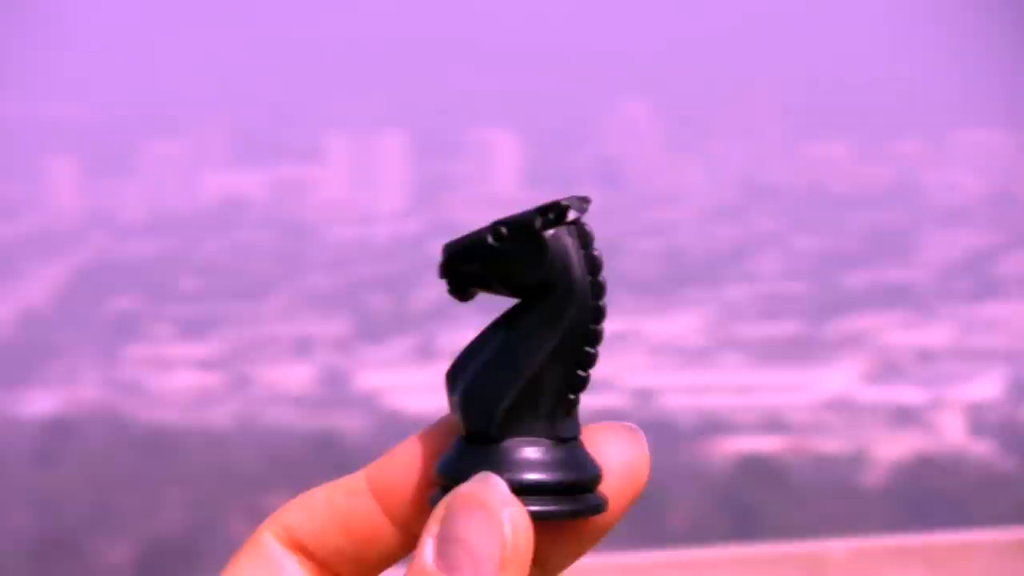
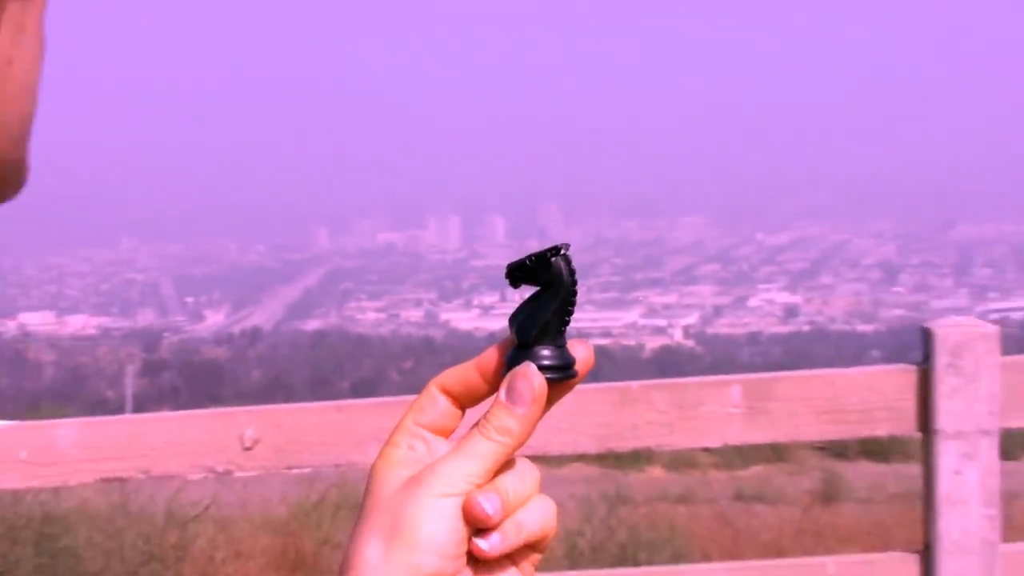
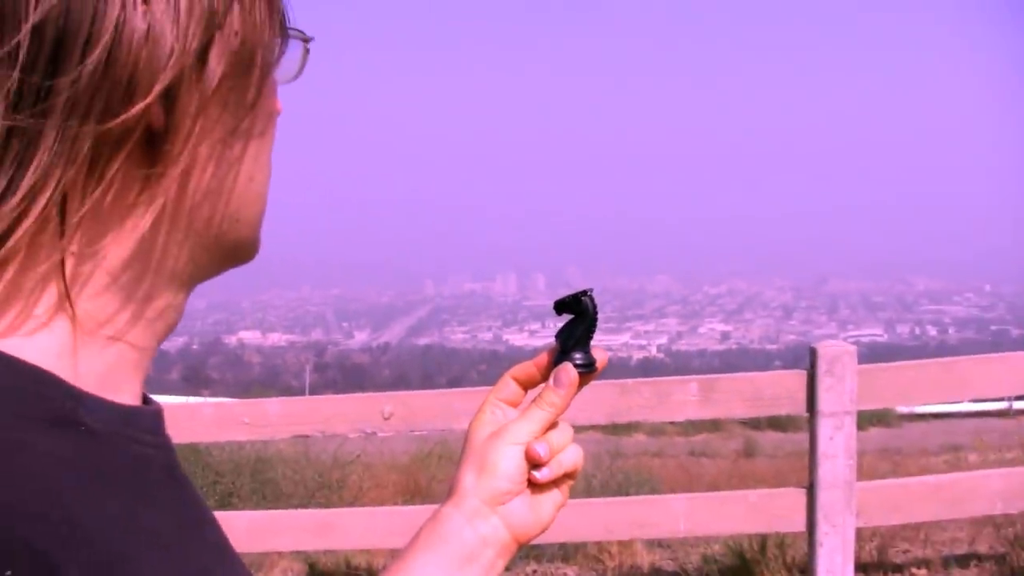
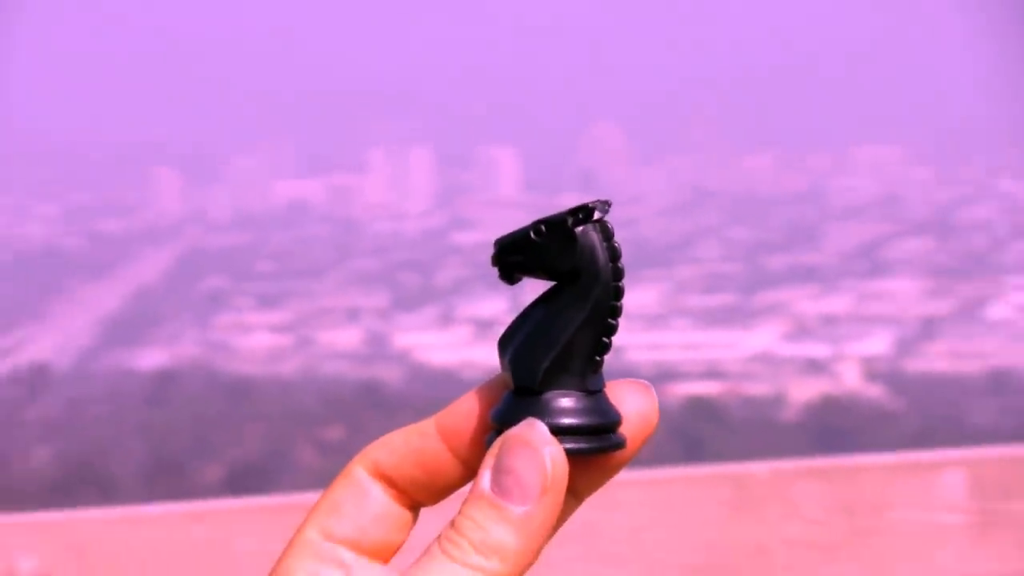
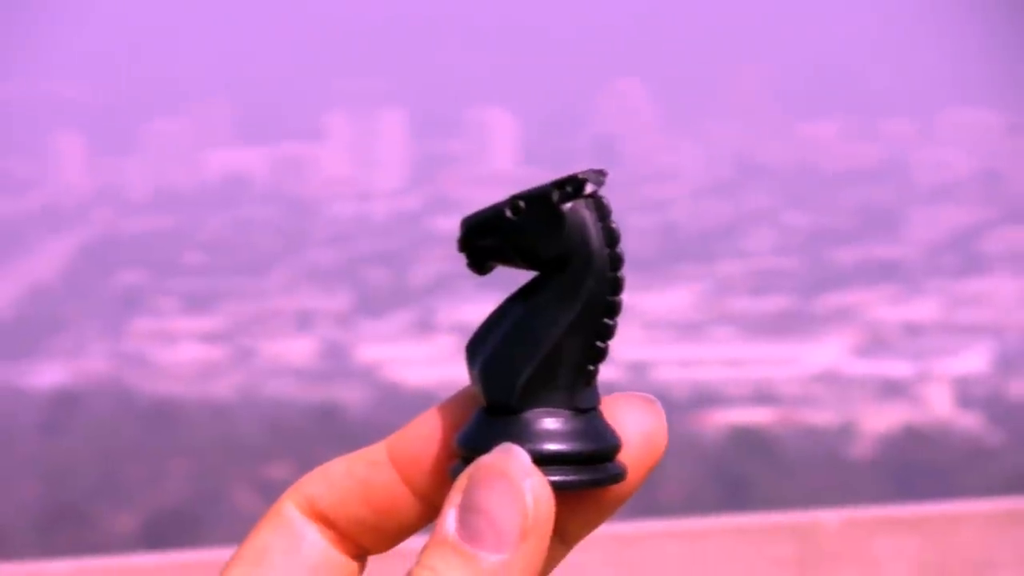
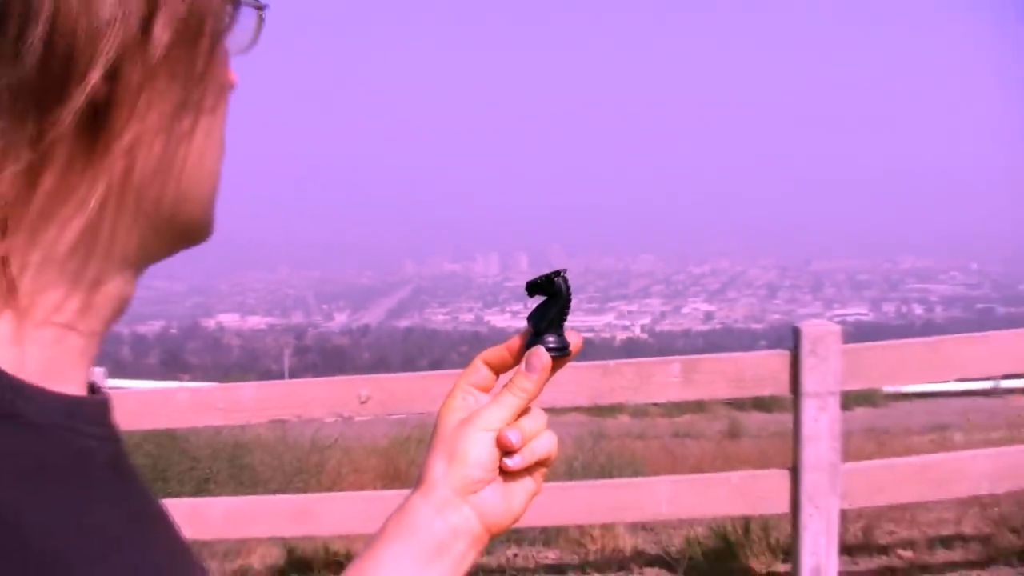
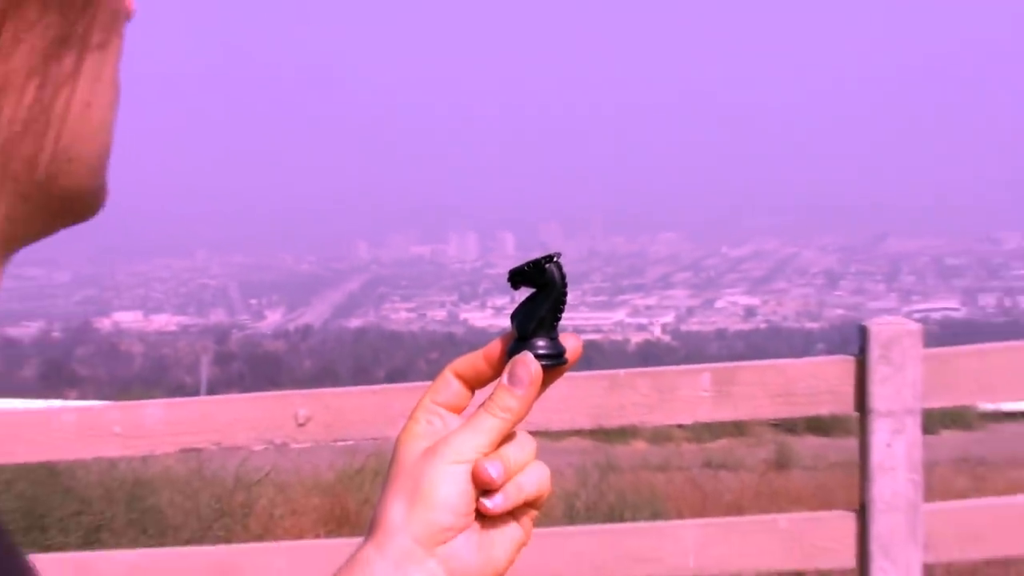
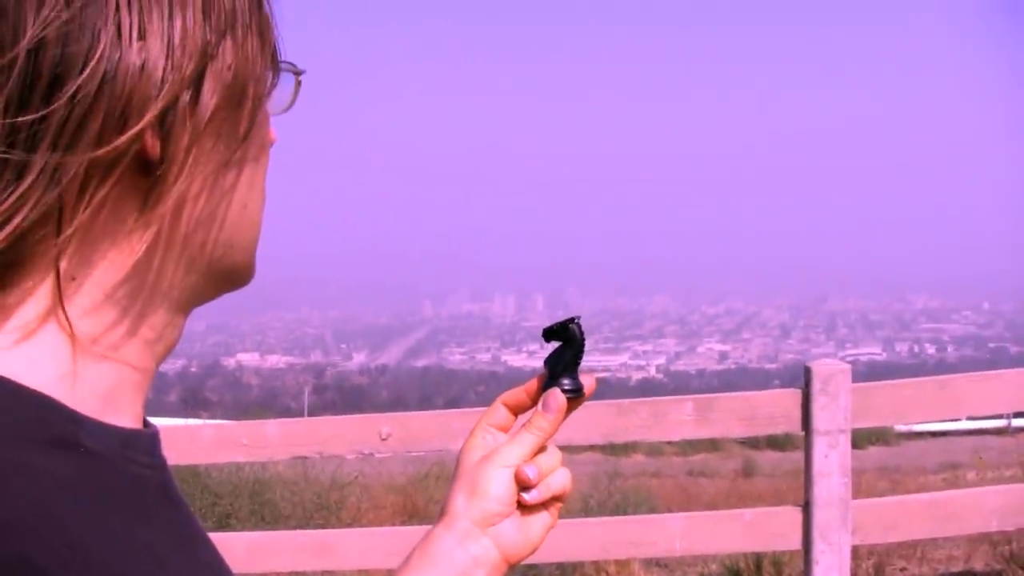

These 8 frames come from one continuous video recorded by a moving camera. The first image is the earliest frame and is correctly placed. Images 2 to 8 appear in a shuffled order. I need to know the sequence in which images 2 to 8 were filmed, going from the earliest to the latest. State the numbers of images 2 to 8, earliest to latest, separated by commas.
5, 4, 2, 7, 6, 3, 8
